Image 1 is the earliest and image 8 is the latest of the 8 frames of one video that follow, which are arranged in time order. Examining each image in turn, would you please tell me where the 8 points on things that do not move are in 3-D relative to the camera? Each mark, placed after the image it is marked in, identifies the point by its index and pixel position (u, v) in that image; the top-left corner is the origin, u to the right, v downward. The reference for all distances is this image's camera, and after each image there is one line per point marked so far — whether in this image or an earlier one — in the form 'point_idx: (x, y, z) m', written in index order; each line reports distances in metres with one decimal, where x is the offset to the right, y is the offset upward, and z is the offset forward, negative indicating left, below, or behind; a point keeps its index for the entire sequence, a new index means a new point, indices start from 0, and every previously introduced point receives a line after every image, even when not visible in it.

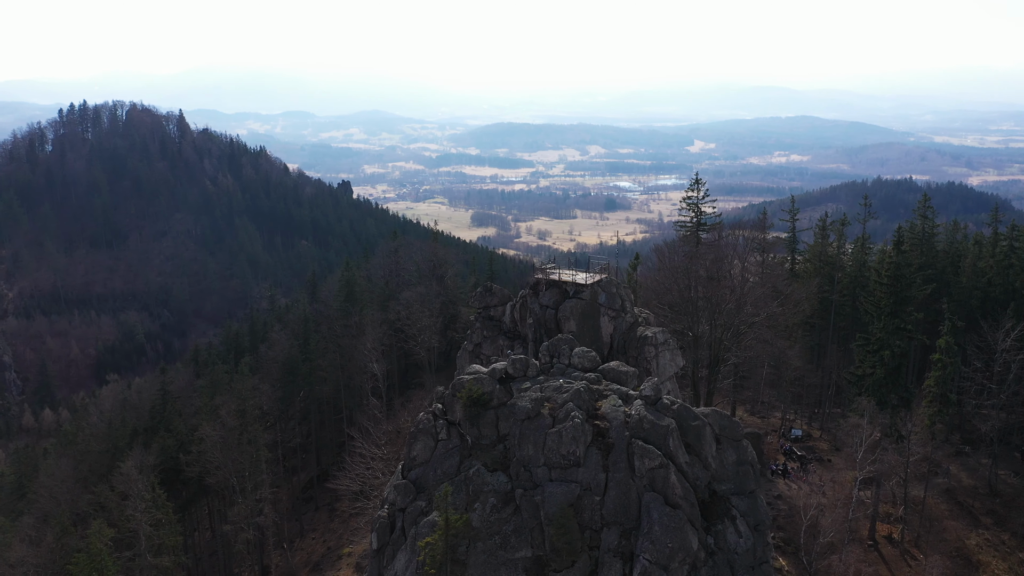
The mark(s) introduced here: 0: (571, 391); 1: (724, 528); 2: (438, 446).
0: (+1.0, -2.0, +16.1) m
1: (+3.8, -4.3, +14.6) m
2: (-1.5, -3.3, +17.1) m
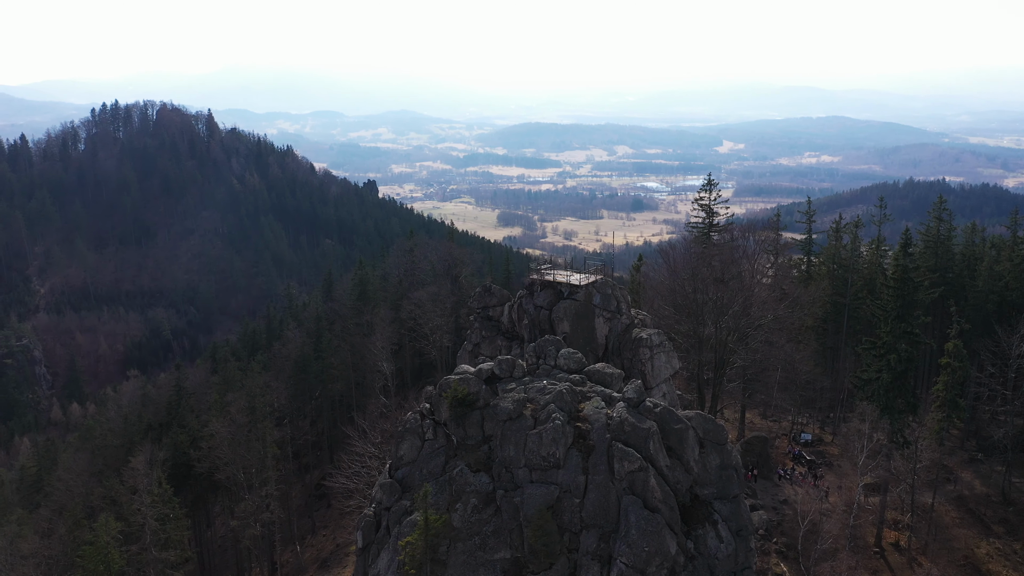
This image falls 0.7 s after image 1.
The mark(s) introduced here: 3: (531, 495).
0: (+0.7, -2.1, +16.1) m
1: (+3.4, -4.3, +14.5) m
2: (-1.8, -3.3, +17.1) m
3: (+0.3, -3.8, +14.8) m
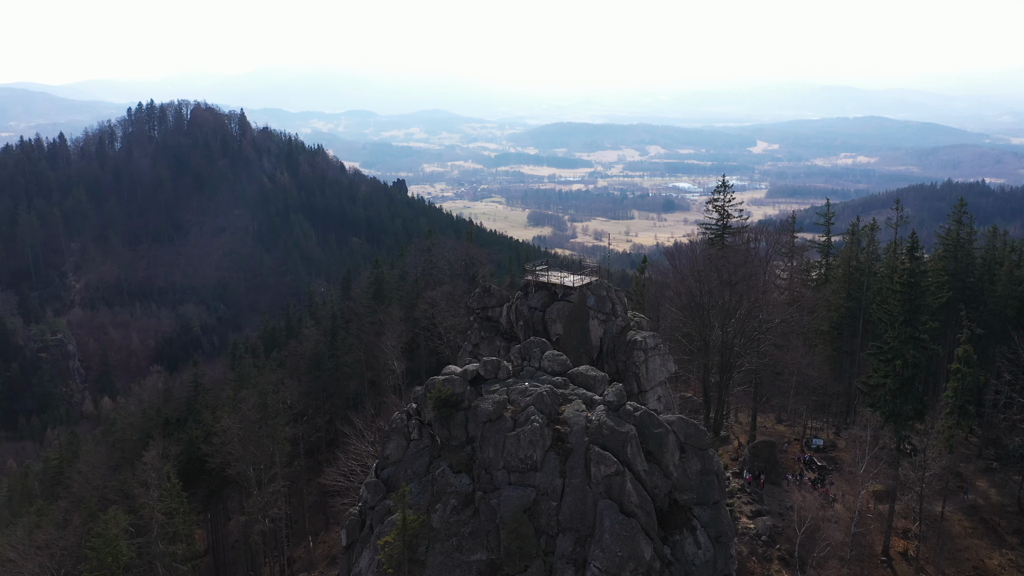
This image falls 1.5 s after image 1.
0: (+0.4, -2.1, +16.0) m
1: (+3.0, -4.4, +14.3) m
2: (-2.1, -3.3, +17.2) m
3: (-0.1, -3.8, +14.8) m
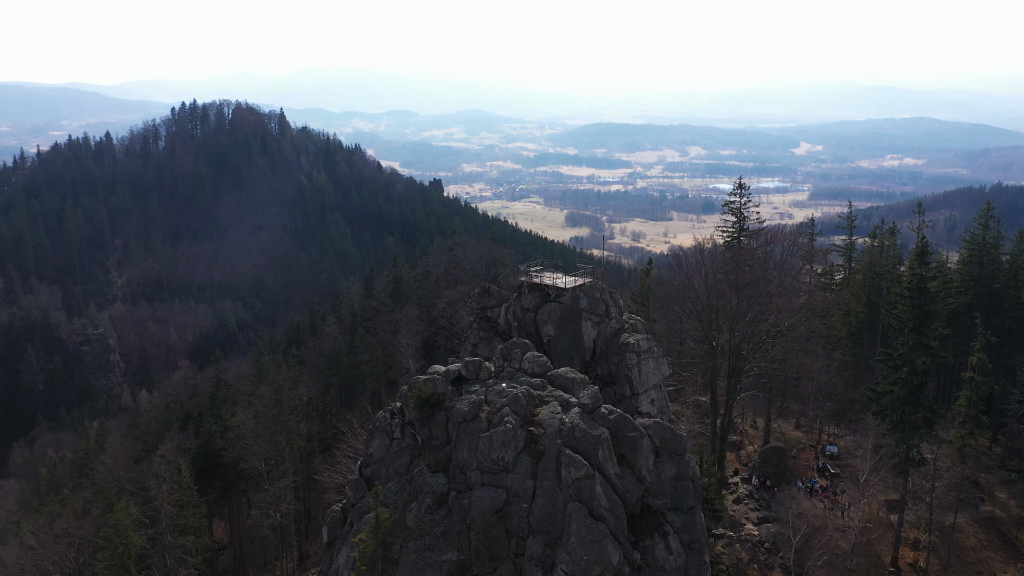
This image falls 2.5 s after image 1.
0: (-0.1, -2.1, +16.0) m
1: (+2.4, -4.4, +14.2) m
2: (-2.5, -3.3, +17.3) m
3: (-0.6, -3.8, +14.7) m
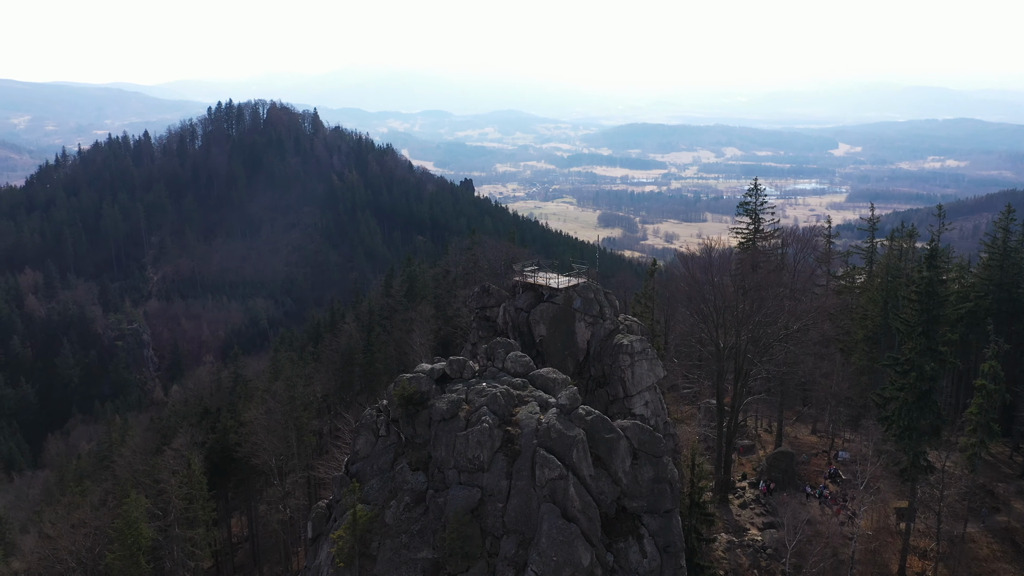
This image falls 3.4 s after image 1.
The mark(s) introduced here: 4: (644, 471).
0: (-0.4, -2.1, +16.0) m
1: (+2.0, -4.4, +14.1) m
2: (-2.9, -3.2, +17.3) m
3: (-1.0, -3.8, +14.8) m
4: (+2.4, -3.4, +15.0) m
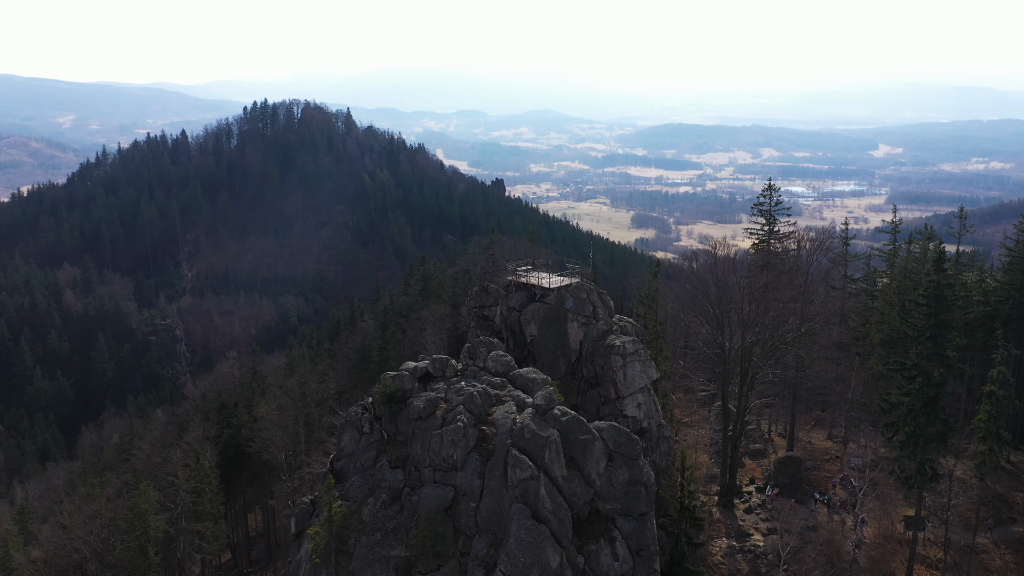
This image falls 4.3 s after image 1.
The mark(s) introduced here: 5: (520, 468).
0: (-0.8, -2.1, +16.0) m
1: (+1.5, -4.4, +14.0) m
2: (-3.2, -3.2, +17.4) m
3: (-1.5, -3.7, +14.8) m
4: (+2.0, -3.4, +14.9) m
5: (+0.2, -3.1, +14.2) m
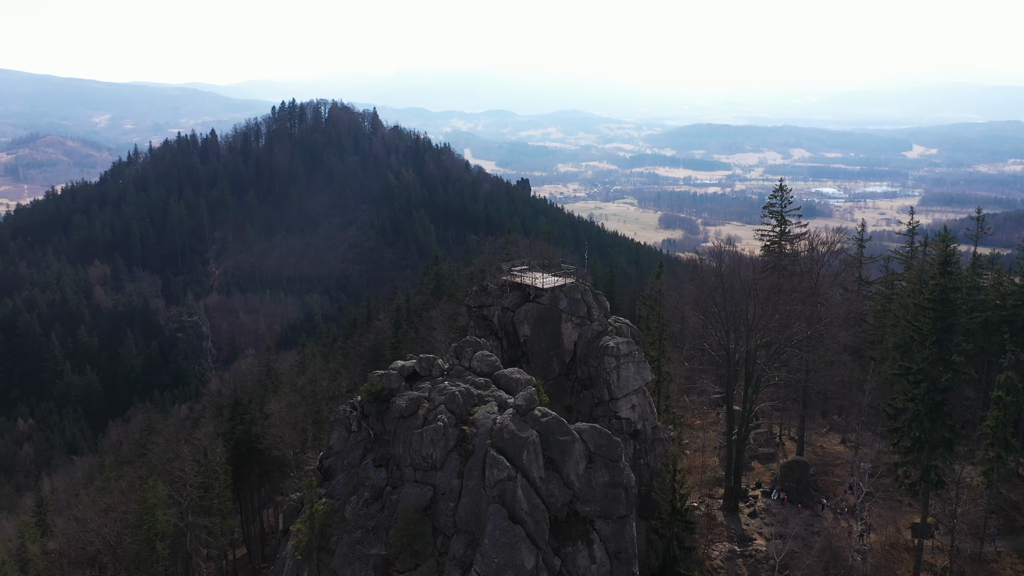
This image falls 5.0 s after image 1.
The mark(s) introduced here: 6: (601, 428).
0: (-1.2, -2.1, +16.0) m
1: (+1.1, -4.5, +13.9) m
2: (-3.5, -3.2, +17.5) m
3: (-1.9, -3.7, +14.8) m
4: (+1.6, -3.4, +14.8) m
5: (-0.2, -3.1, +14.2) m
6: (+1.7, -2.6, +15.2) m
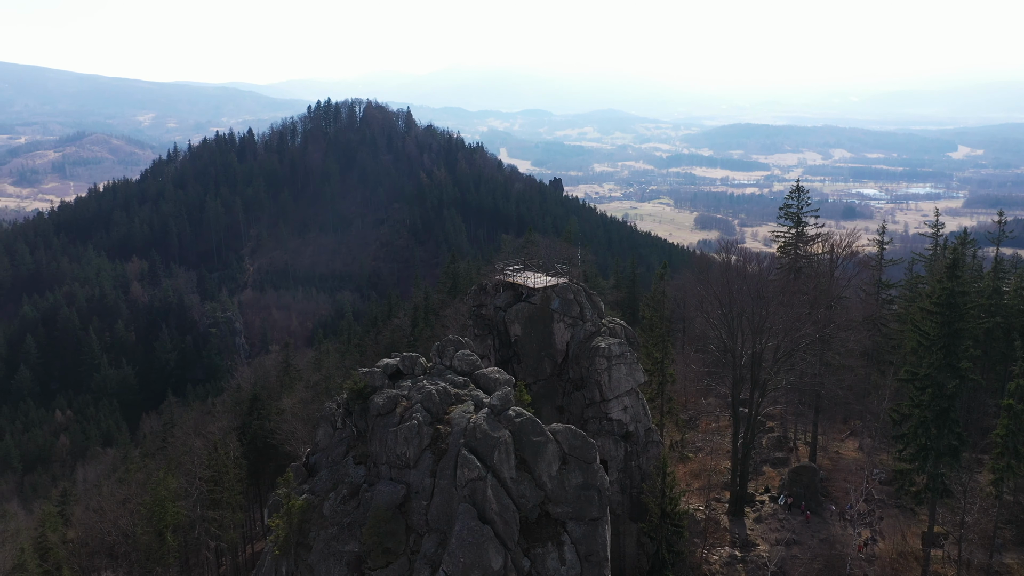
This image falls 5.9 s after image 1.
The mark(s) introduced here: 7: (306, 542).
0: (-1.6, -2.1, +16.0) m
1: (+0.5, -4.5, +13.8) m
2: (-3.8, -3.1, +17.6) m
3: (-2.4, -3.7, +14.8) m
4: (+1.1, -3.4, +14.7) m
5: (-0.7, -3.1, +14.1) m
6: (+1.3, -2.6, +15.1) m
7: (-3.9, -4.8, +15.3) m
